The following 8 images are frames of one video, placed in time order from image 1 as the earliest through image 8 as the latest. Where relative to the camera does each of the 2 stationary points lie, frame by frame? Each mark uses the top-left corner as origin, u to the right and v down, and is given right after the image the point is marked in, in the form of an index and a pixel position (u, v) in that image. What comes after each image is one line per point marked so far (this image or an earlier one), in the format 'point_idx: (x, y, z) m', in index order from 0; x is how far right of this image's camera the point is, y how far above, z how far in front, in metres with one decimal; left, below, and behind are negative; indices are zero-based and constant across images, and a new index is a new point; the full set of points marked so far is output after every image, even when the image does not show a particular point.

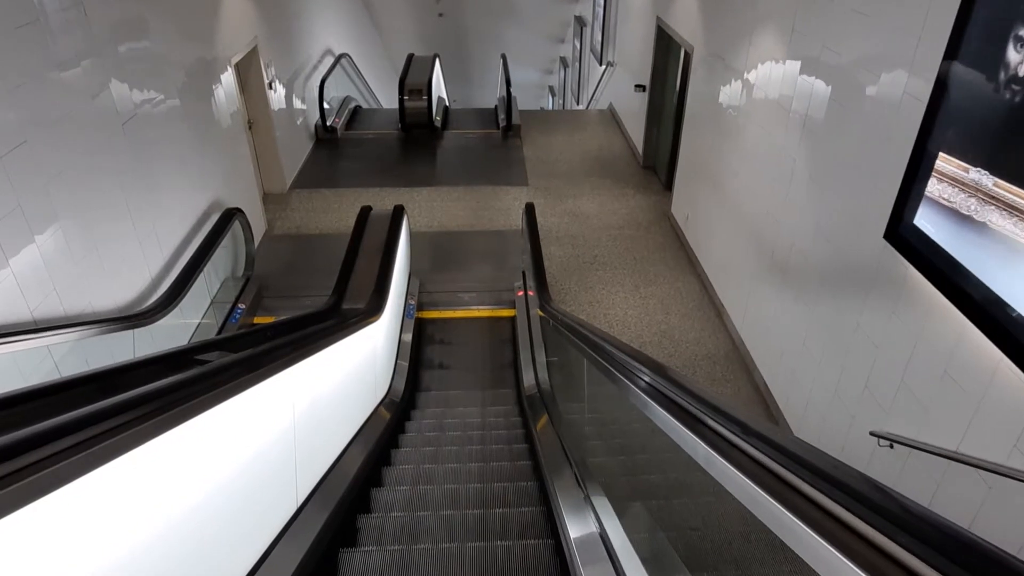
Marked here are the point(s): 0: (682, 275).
0: (+1.5, +0.1, +5.9) m
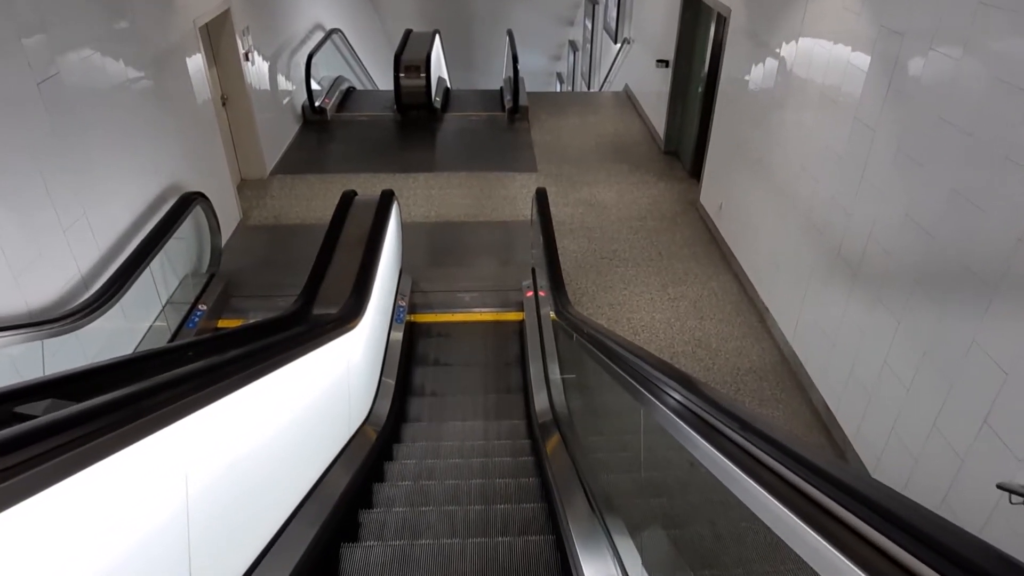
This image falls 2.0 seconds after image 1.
0: (+1.6, +0.1, +5.1) m
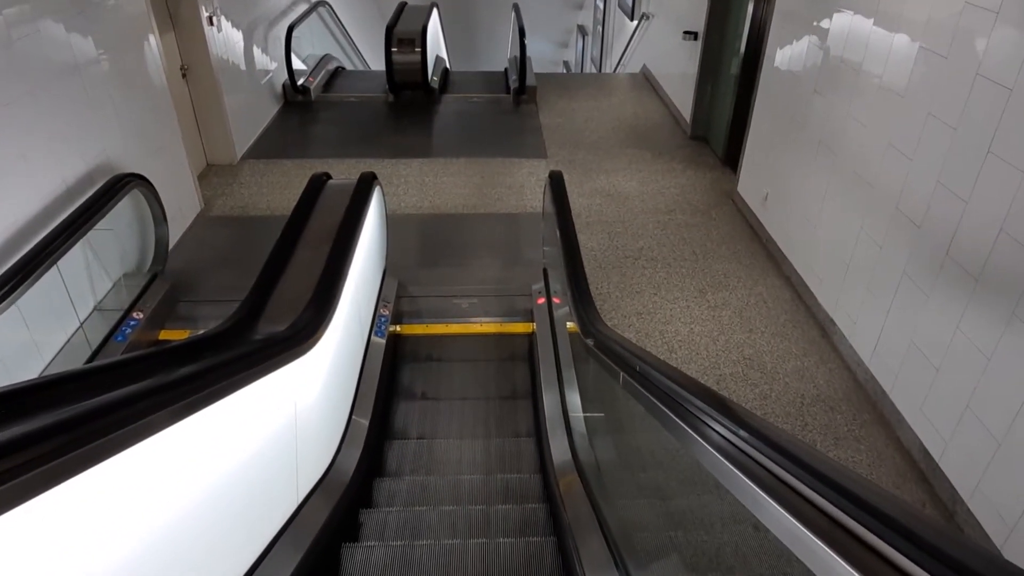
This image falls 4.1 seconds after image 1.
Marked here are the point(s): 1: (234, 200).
0: (+1.6, +0.1, +4.3) m
1: (-2.2, +0.7, +5.1) m
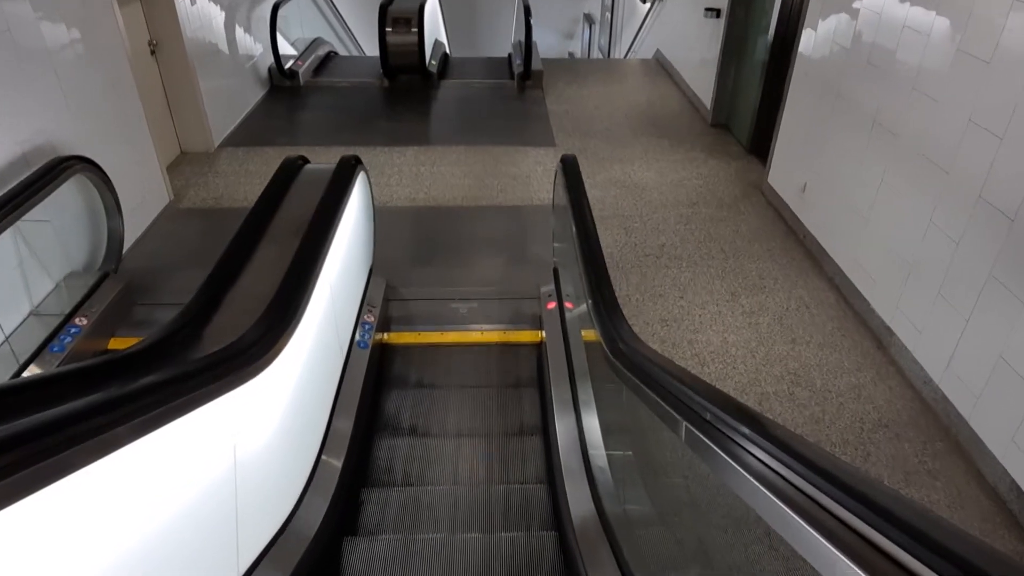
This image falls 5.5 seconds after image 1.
0: (+1.7, 0.0, +3.8) m
1: (-2.1, +0.7, +4.6) m
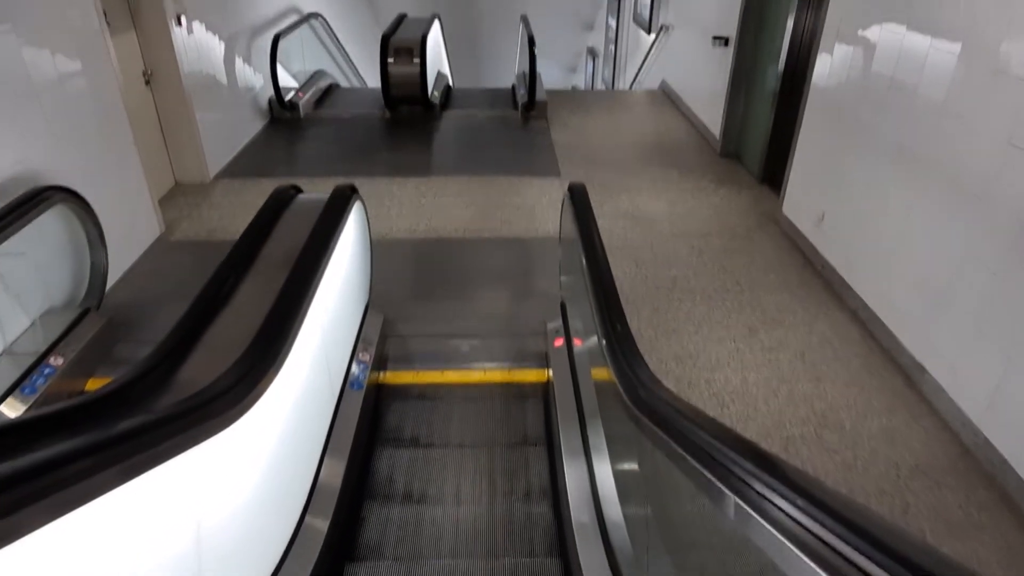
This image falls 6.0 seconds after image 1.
0: (+1.7, -0.1, +3.5) m
1: (-2.1, +0.4, +4.4) m
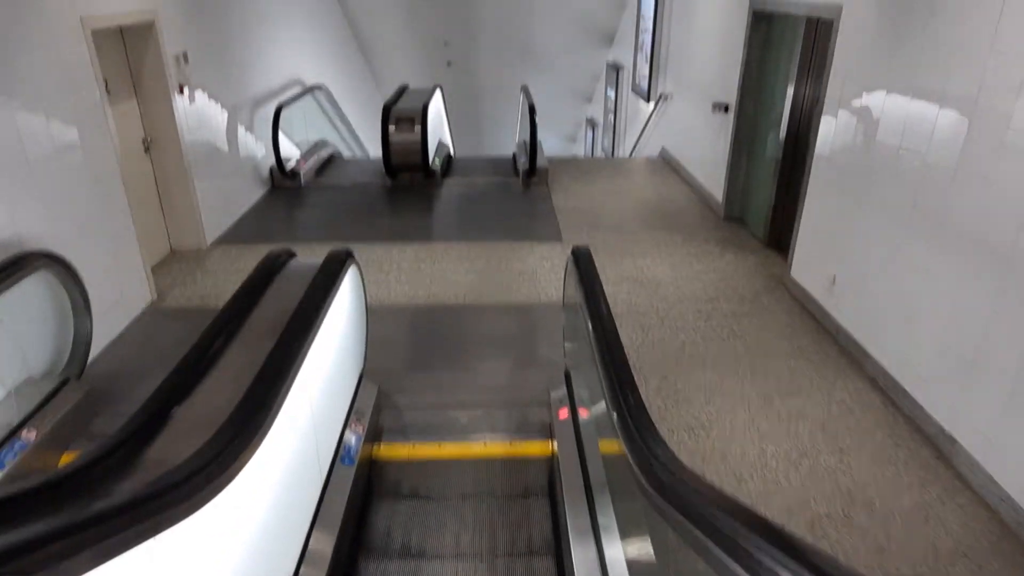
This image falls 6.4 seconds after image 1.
0: (+1.7, -0.5, +3.4) m
1: (-2.1, 0.0, +4.3) m
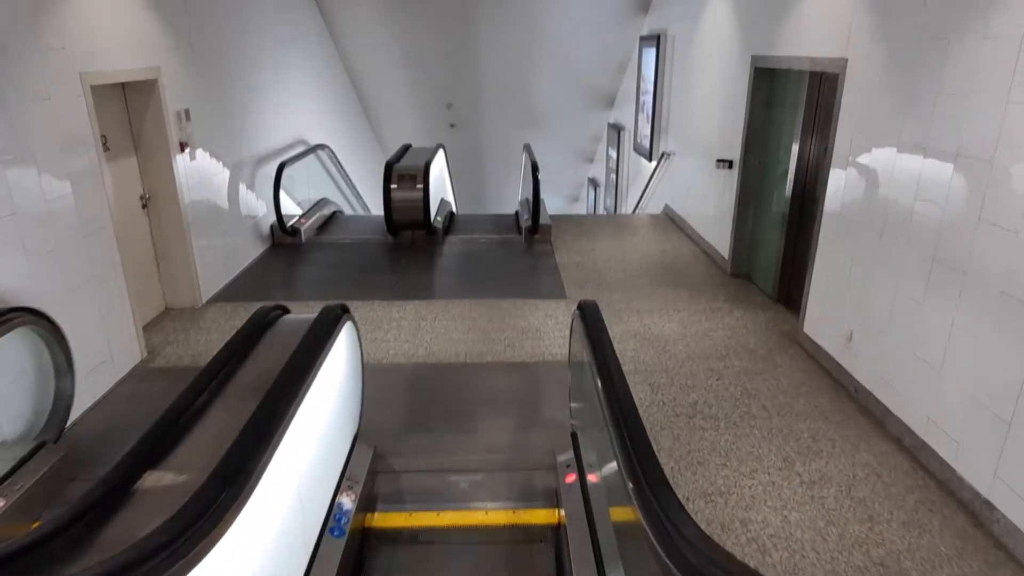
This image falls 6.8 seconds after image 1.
0: (+1.7, -0.8, +3.2) m
1: (-2.1, -0.4, +4.2) m
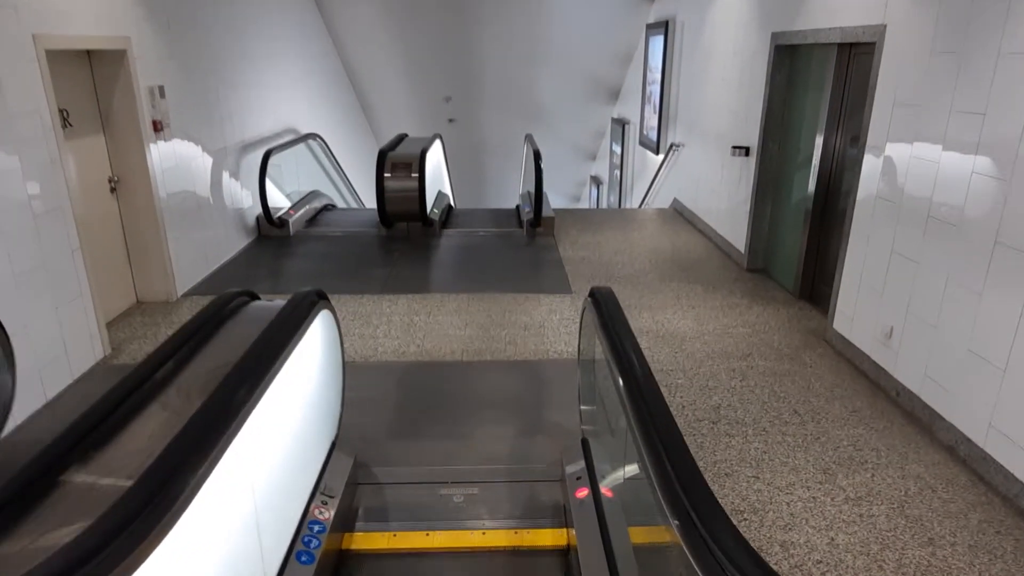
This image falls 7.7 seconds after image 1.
0: (+1.7, -0.7, +2.8) m
1: (-2.1, -0.3, +3.8) m
